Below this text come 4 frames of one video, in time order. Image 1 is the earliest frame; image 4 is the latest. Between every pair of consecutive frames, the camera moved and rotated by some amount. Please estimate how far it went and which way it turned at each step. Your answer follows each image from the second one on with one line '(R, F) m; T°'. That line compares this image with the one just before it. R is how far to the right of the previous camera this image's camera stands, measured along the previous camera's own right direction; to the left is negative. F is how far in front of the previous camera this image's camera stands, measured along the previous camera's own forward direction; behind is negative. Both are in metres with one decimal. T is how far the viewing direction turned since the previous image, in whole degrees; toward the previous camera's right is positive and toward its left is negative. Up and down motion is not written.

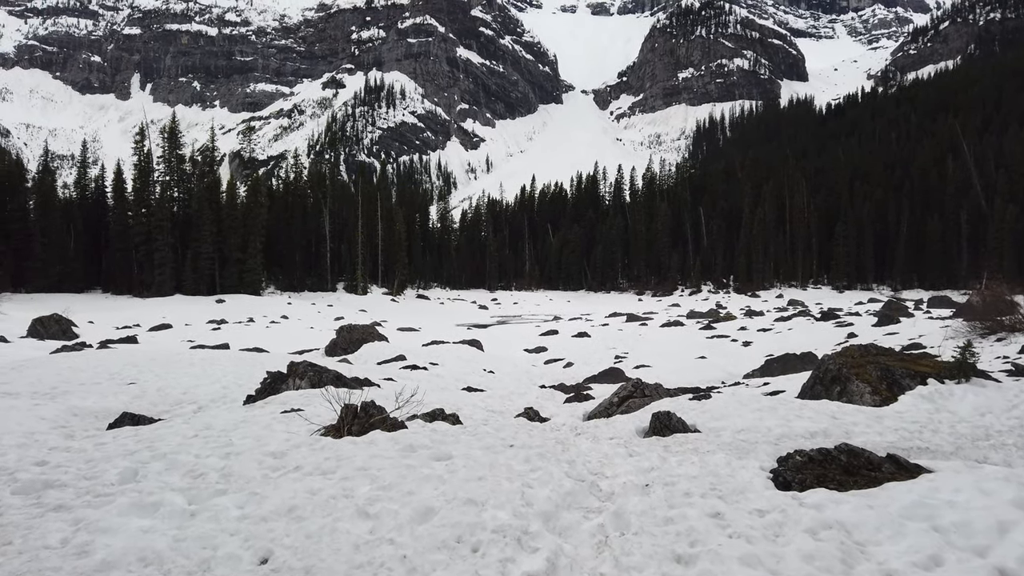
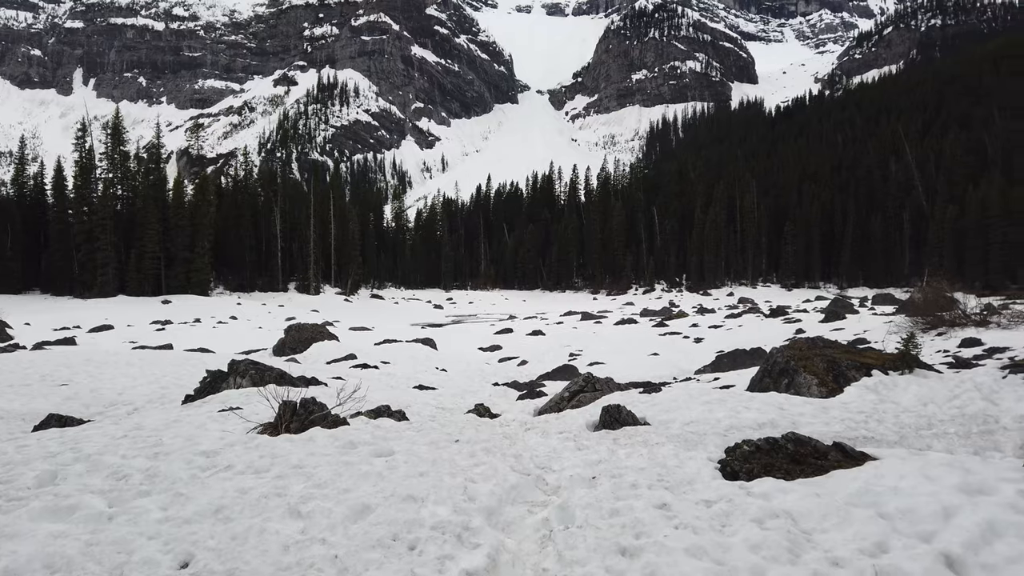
(+0.1, +0.2) m; +3°
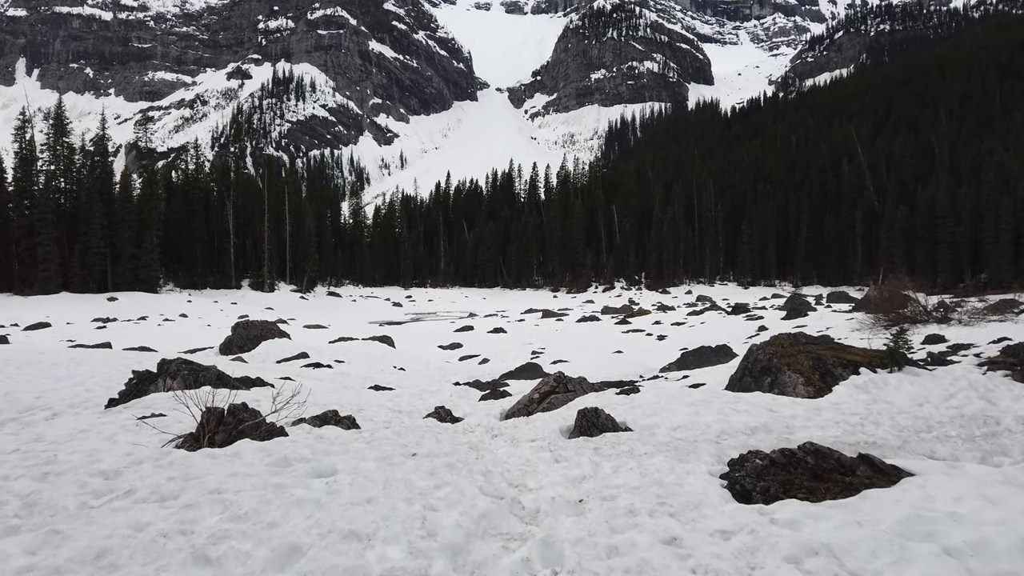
(-0.1, +1.0) m; +3°
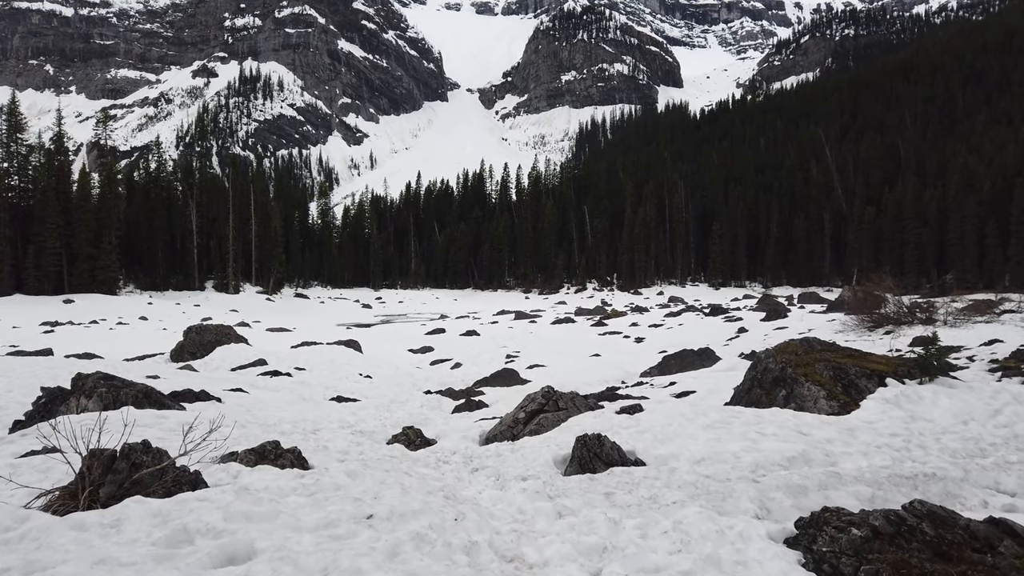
(-0.1, +1.5) m; +2°
